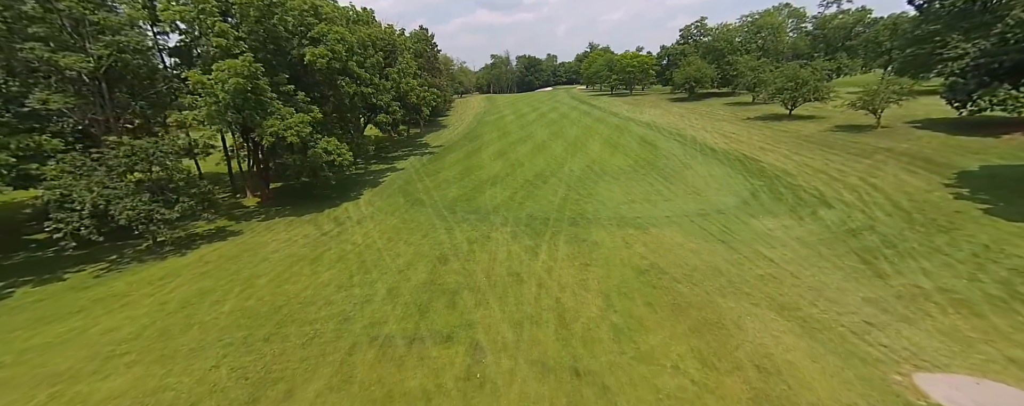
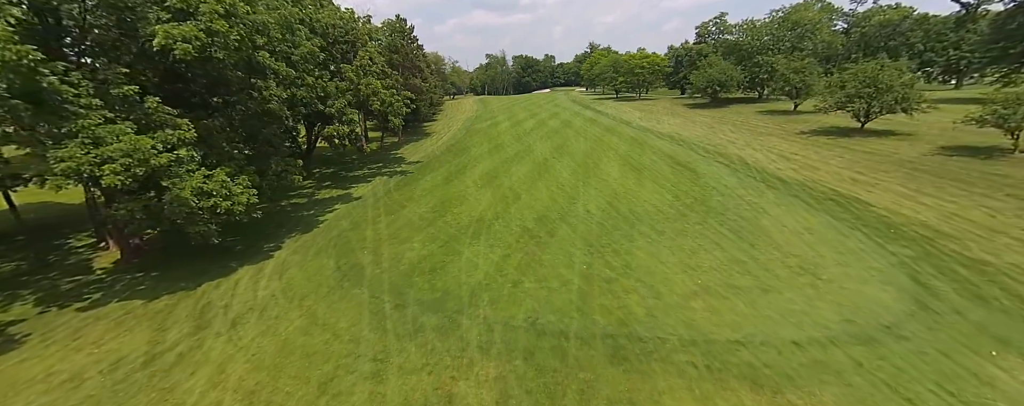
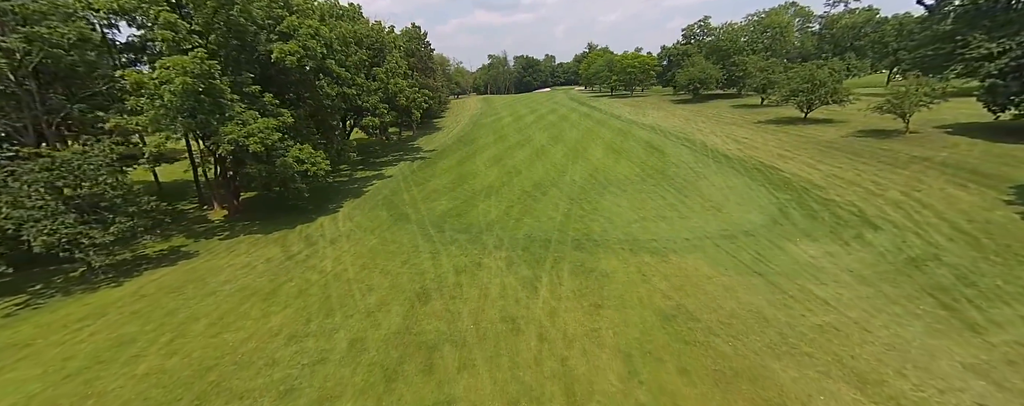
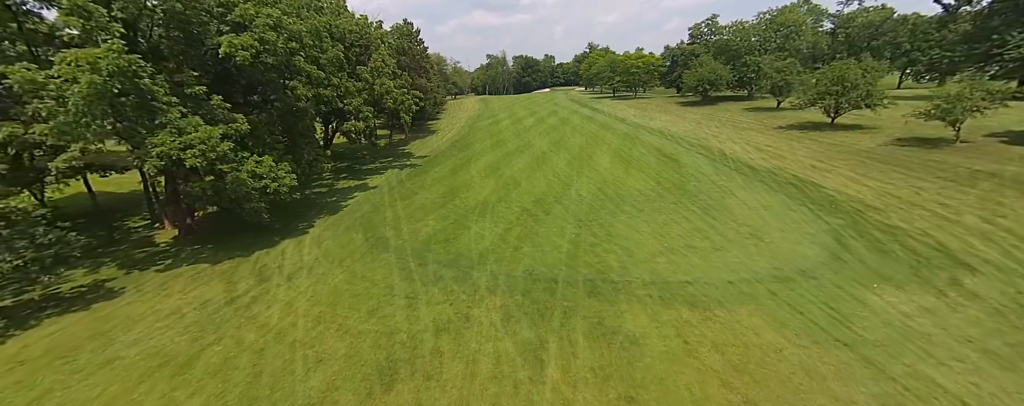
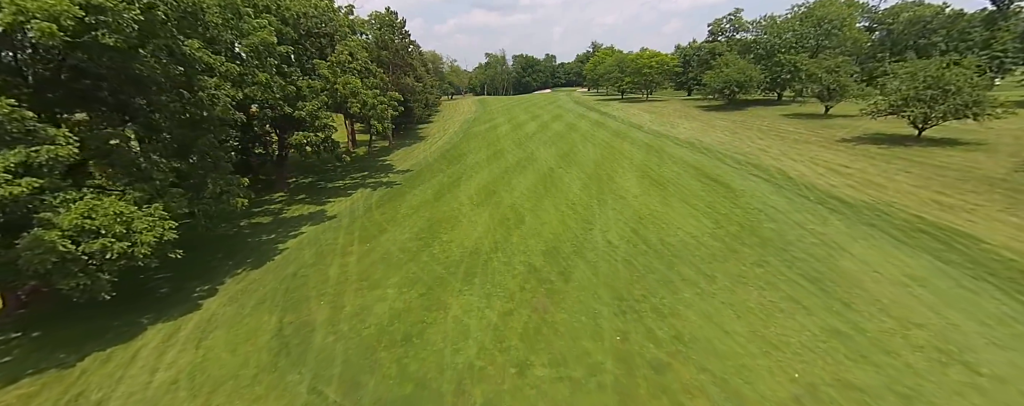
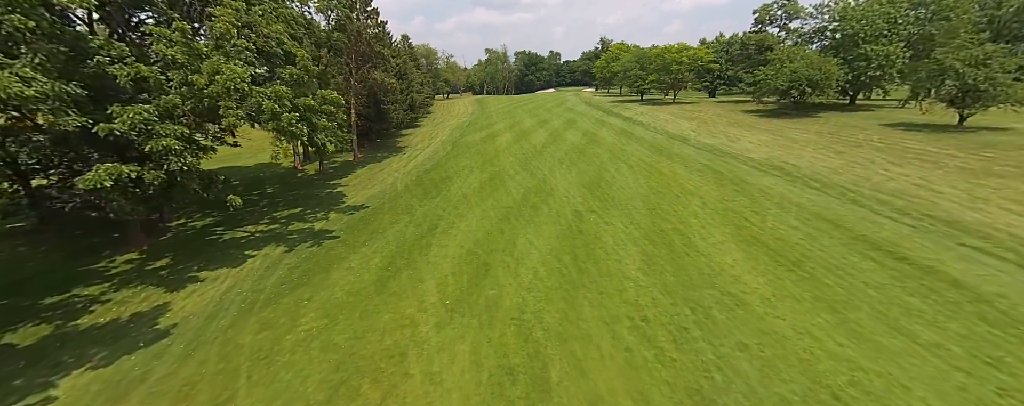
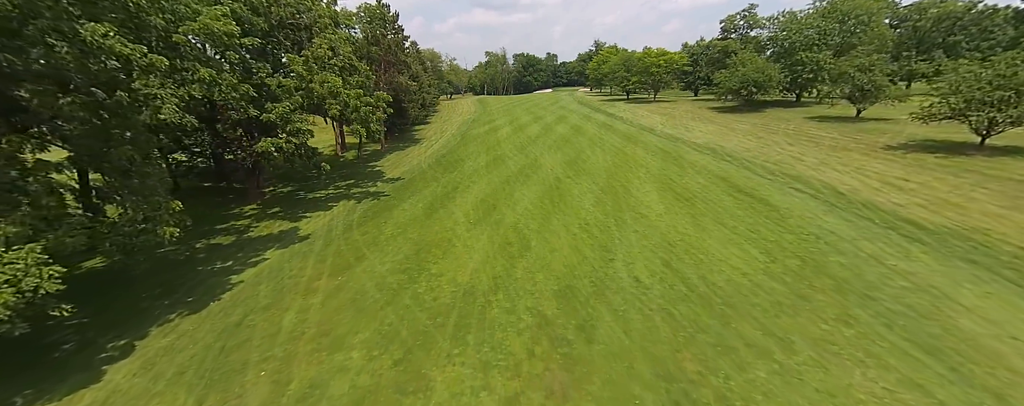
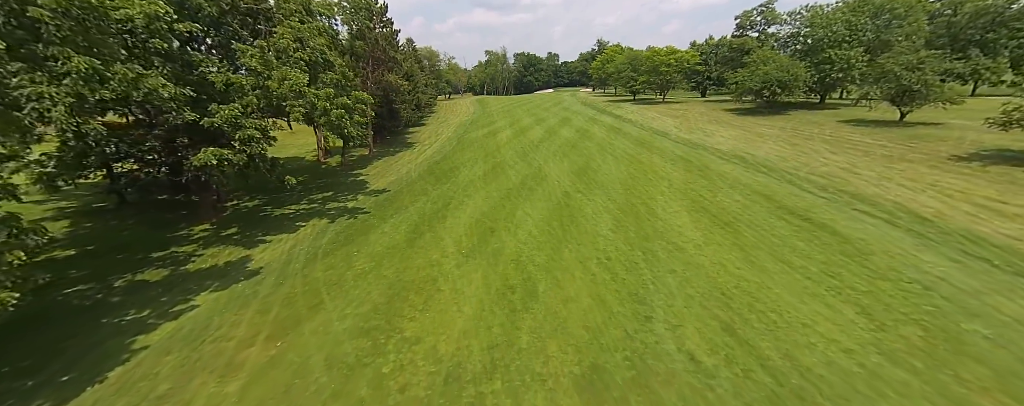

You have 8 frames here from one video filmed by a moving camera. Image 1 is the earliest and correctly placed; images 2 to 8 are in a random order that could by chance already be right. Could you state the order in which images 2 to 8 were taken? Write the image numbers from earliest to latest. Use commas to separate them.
3, 4, 2, 5, 7, 8, 6
